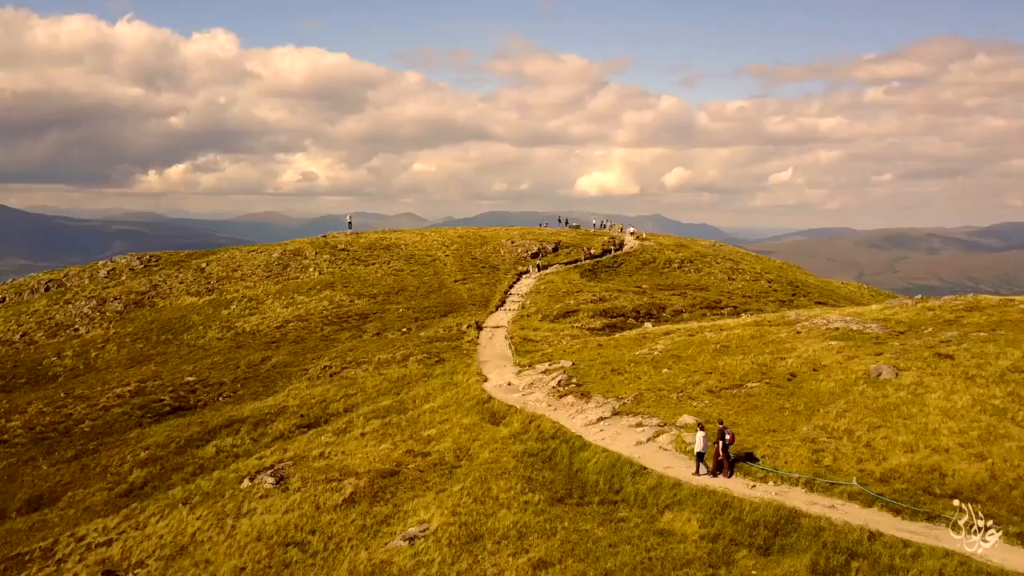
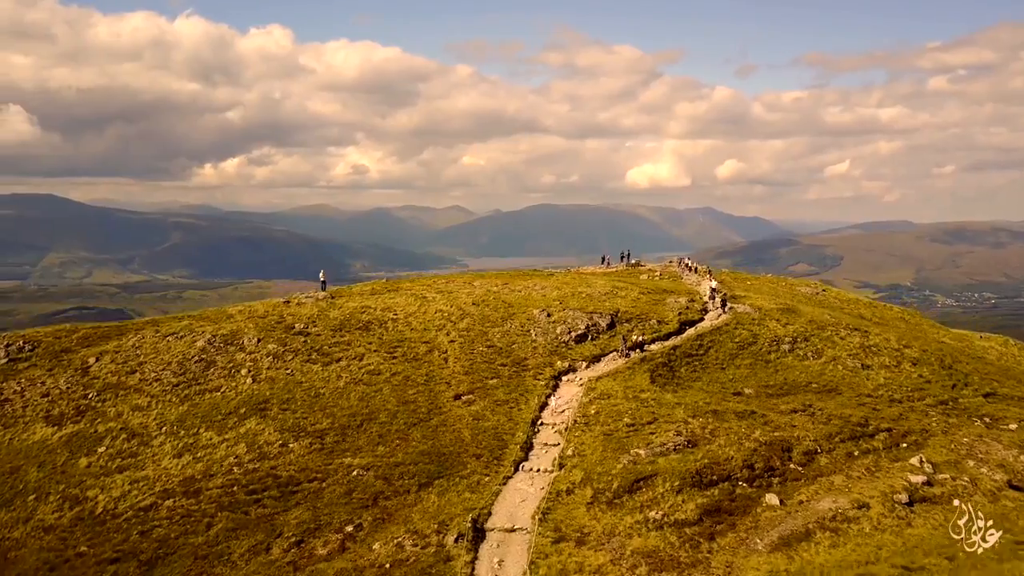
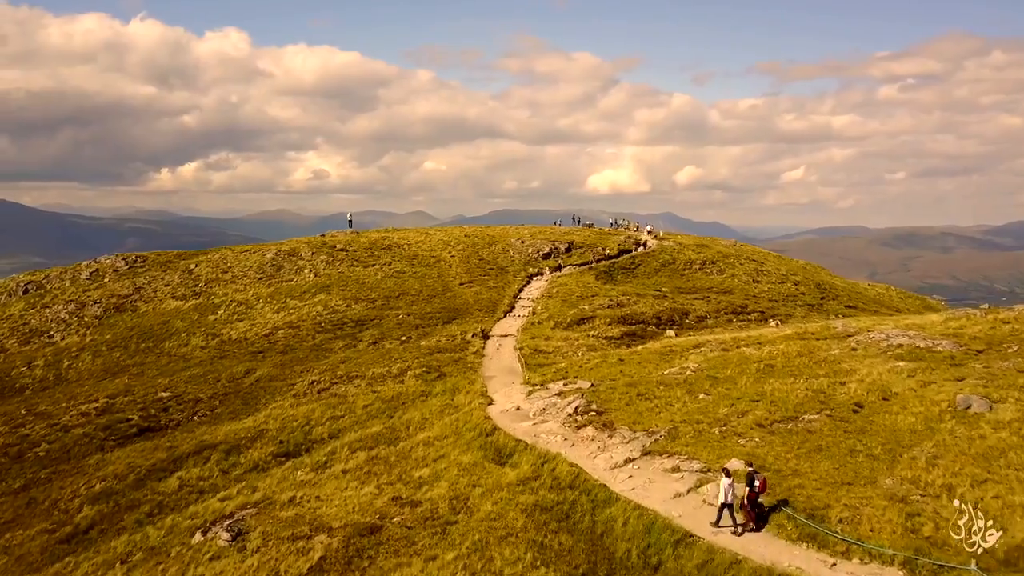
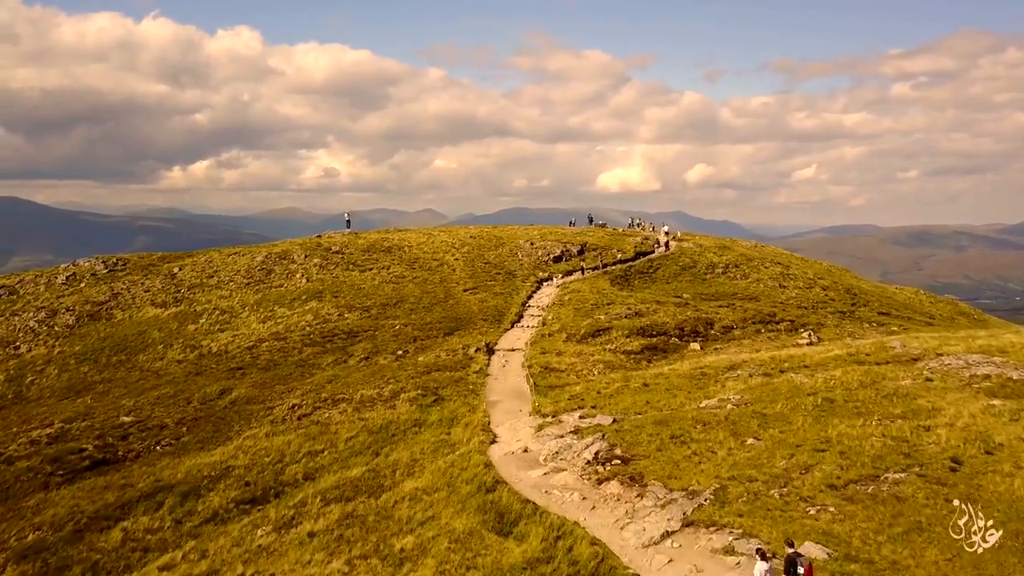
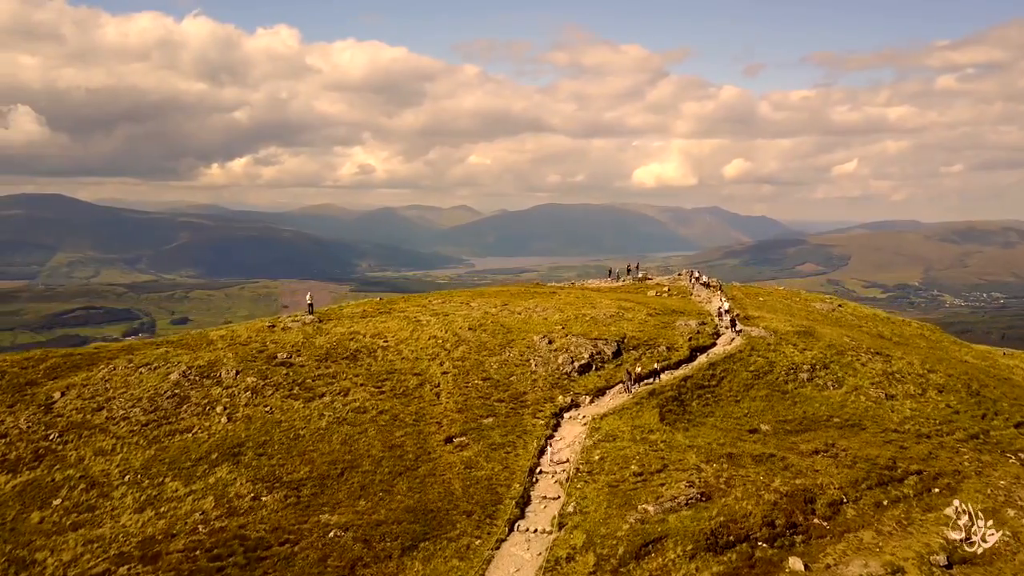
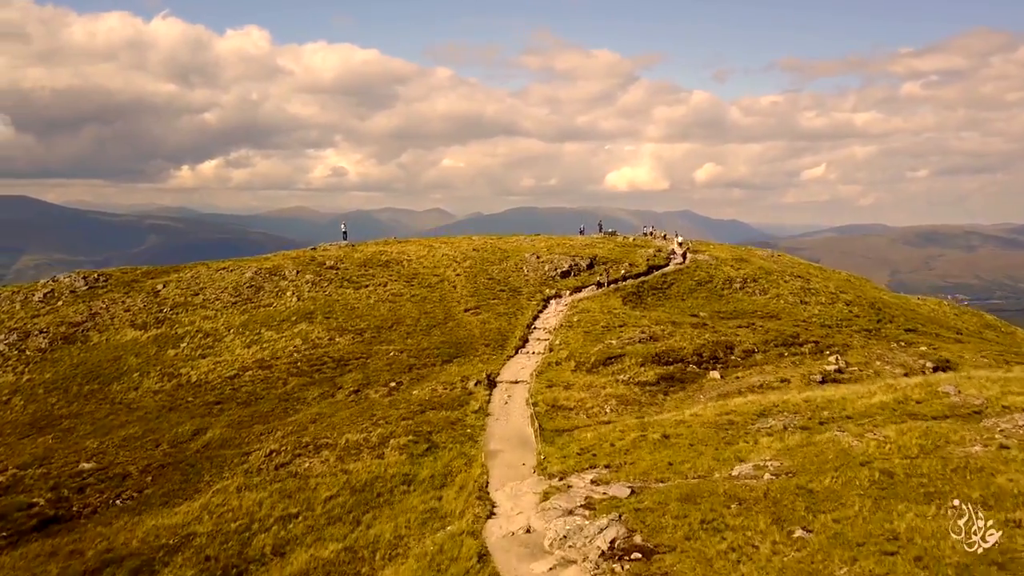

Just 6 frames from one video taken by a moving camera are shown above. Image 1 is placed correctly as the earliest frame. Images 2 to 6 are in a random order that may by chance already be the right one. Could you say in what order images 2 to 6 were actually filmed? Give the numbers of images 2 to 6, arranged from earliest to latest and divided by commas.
3, 4, 6, 2, 5
